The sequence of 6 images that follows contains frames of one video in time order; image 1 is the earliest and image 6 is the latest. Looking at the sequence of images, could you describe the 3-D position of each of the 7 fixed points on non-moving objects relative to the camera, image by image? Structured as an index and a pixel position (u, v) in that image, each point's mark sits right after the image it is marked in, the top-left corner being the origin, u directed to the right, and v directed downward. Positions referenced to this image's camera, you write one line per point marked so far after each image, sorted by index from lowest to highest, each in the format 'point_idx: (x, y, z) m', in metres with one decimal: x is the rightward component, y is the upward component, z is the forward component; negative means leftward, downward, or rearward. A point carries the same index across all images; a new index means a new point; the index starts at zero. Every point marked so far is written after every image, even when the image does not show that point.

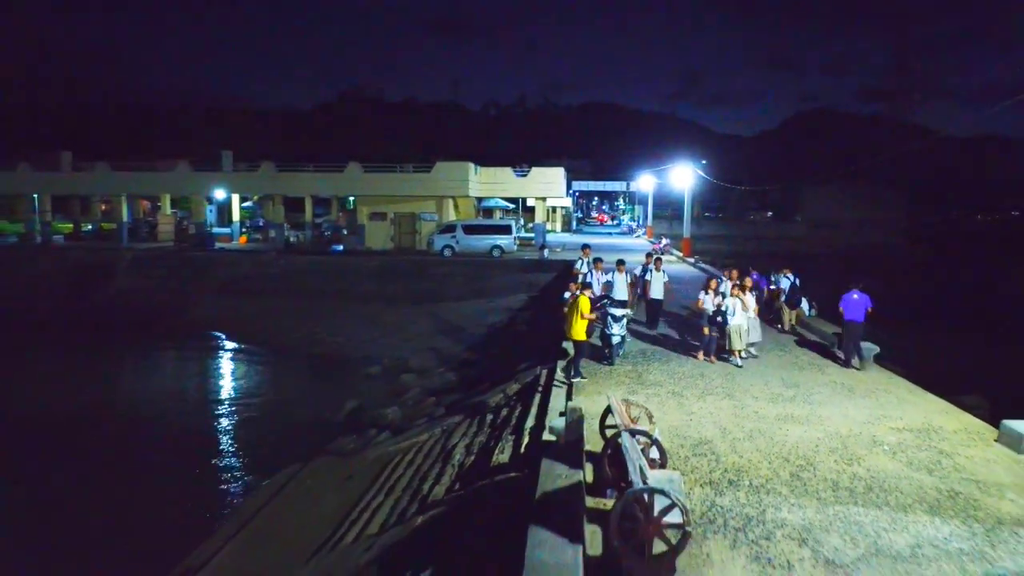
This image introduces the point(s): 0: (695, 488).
0: (+1.3, -1.4, +5.8) m
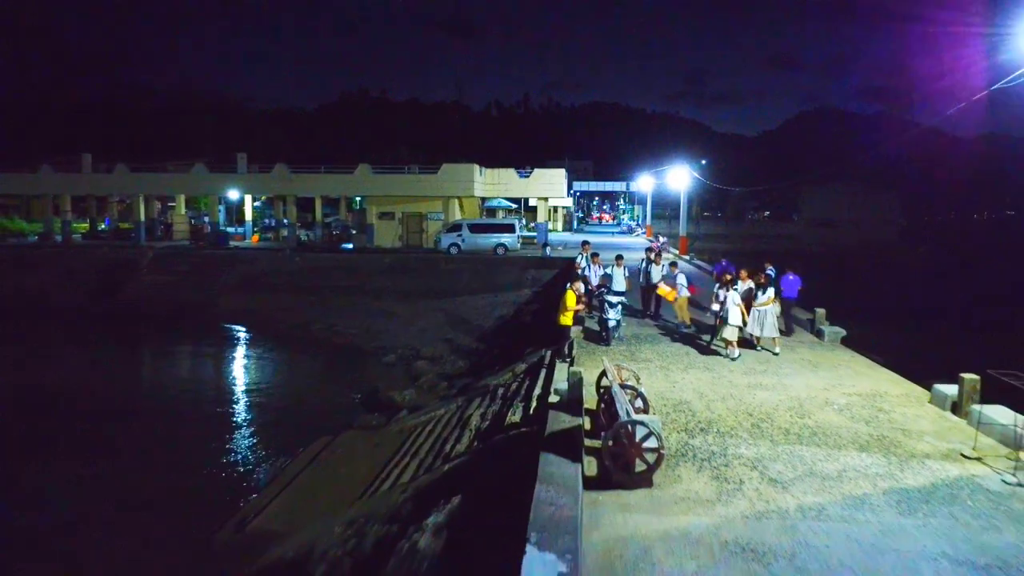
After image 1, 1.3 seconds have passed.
0: (+1.4, -1.3, +7.2) m
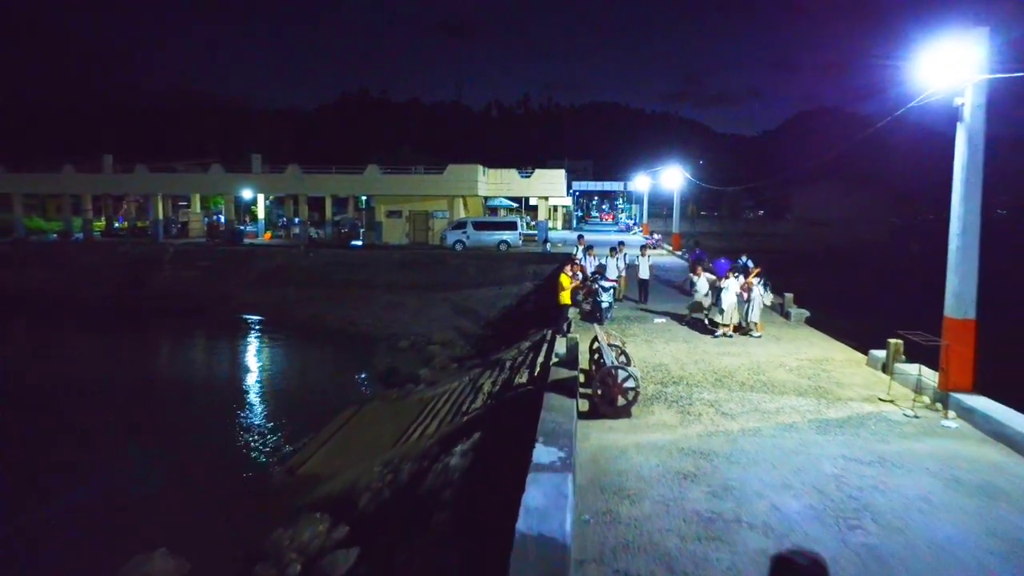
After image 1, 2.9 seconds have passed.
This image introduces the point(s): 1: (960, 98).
0: (+1.5, -1.1, +9.0) m
1: (+4.5, +1.9, +8.0) m
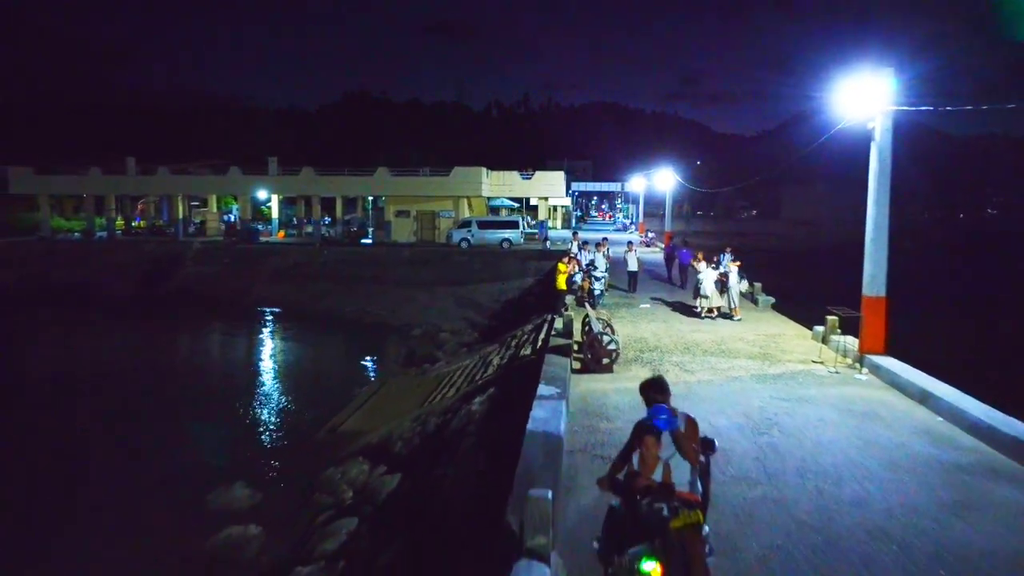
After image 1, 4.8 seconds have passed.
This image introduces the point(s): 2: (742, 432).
0: (+1.6, -0.9, +11.2) m
1: (+4.6, +2.1, +10.2) m
2: (+2.1, -1.3, +7.5) m
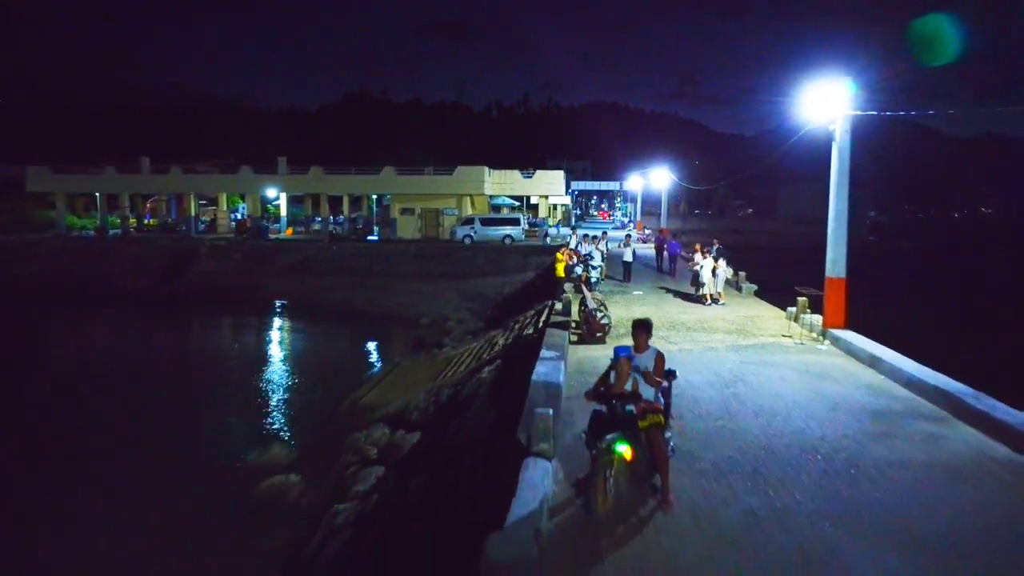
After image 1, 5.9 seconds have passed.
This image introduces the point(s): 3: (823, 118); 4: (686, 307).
0: (+1.7, -0.6, +12.6) m
1: (+4.6, +2.4, +11.6) m
2: (+2.2, -1.1, +8.9) m
3: (+4.5, +2.4, +11.6) m
4: (+3.3, -0.4, +15.2) m
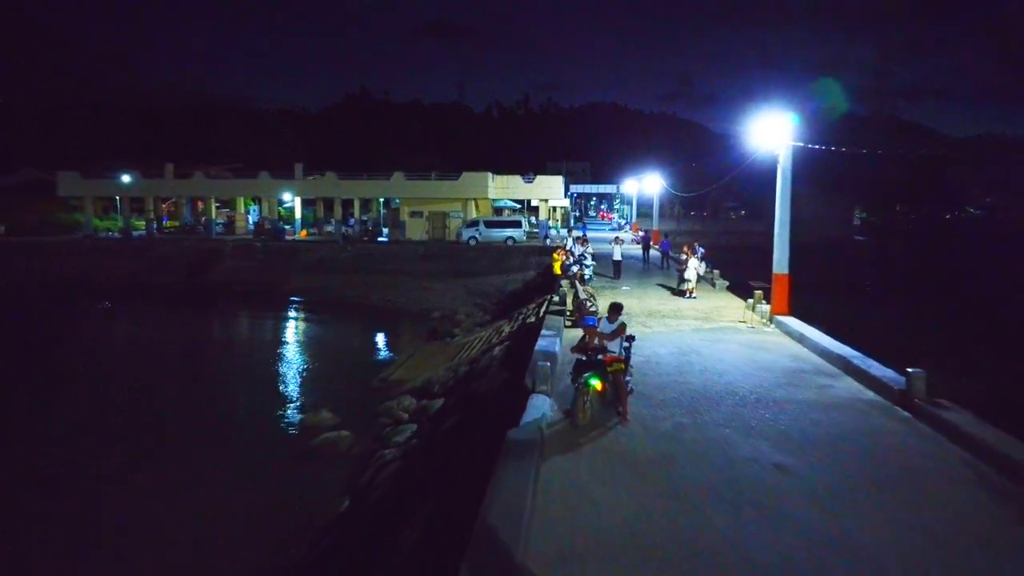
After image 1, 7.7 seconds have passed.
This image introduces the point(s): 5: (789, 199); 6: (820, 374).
0: (+1.8, -0.5, +15.2) m
1: (+4.7, +2.5, +14.3) m
2: (+2.3, -1.0, +11.5) m
3: (+4.6, +2.6, +14.3) m
4: (+3.4, -0.3, +17.9) m
5: (+4.9, +1.6, +14.2) m
6: (+4.0, -1.1, +10.5) m
